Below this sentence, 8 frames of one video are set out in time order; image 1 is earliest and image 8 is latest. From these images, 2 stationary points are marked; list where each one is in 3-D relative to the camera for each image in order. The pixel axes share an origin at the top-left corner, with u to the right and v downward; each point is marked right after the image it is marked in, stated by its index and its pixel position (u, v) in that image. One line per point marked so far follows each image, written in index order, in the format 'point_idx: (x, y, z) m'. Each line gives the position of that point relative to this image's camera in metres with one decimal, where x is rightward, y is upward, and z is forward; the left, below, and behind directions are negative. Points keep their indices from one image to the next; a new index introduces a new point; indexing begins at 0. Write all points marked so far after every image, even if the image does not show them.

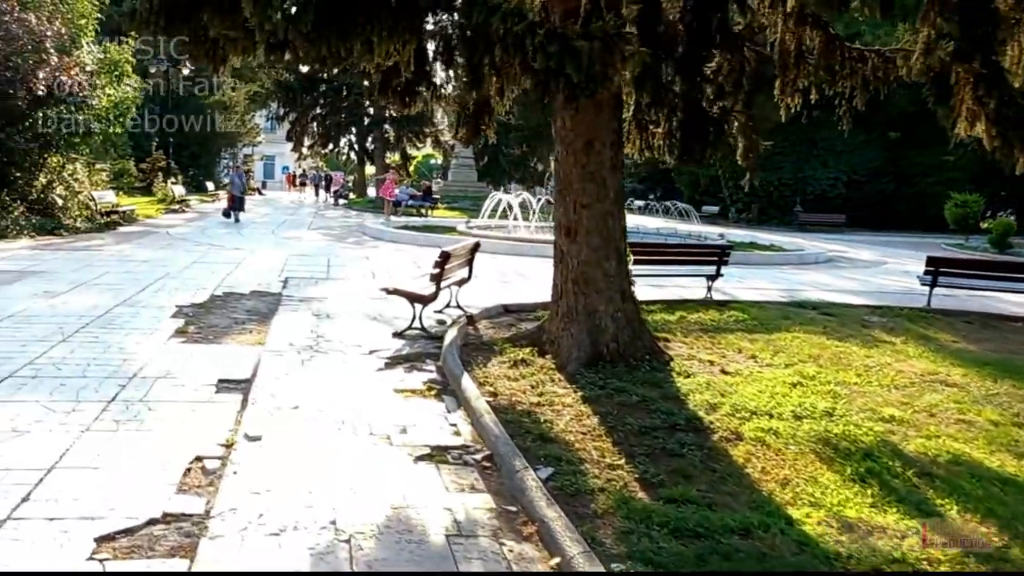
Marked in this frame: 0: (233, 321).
0: (-2.9, -0.4, +8.9) m
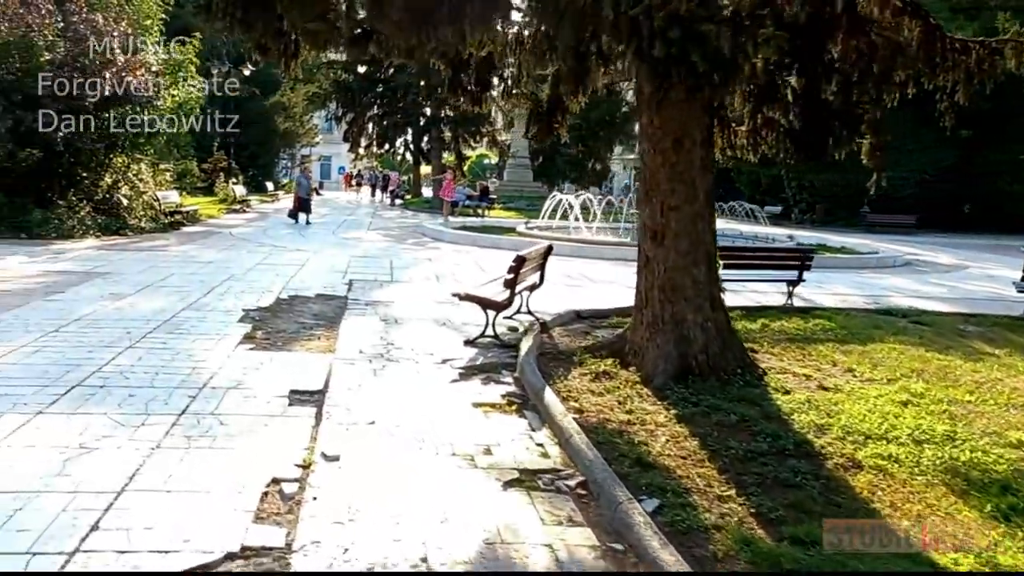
0: (-2.1, -0.4, +8.7) m
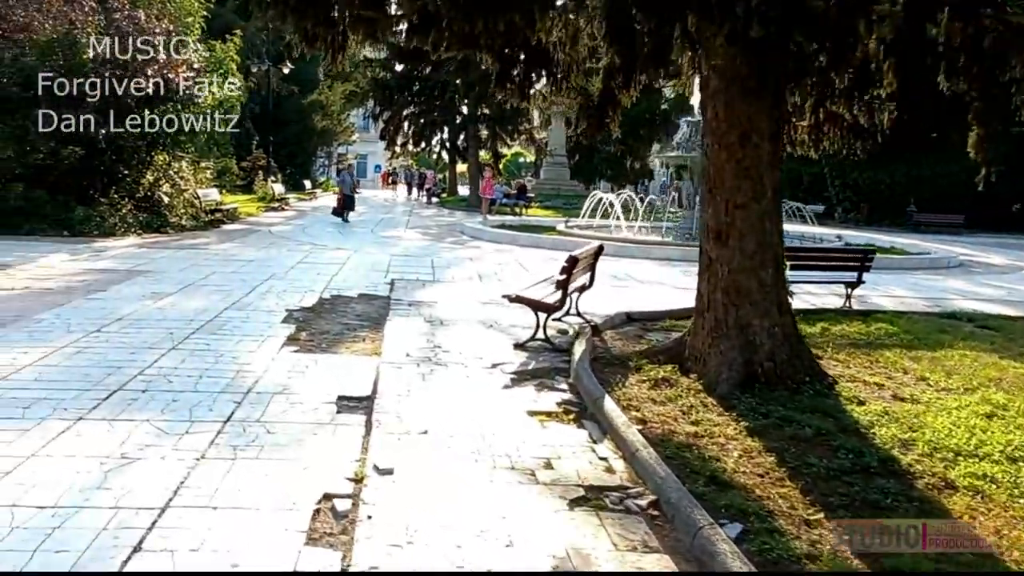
0: (-1.6, -0.4, +8.4) m
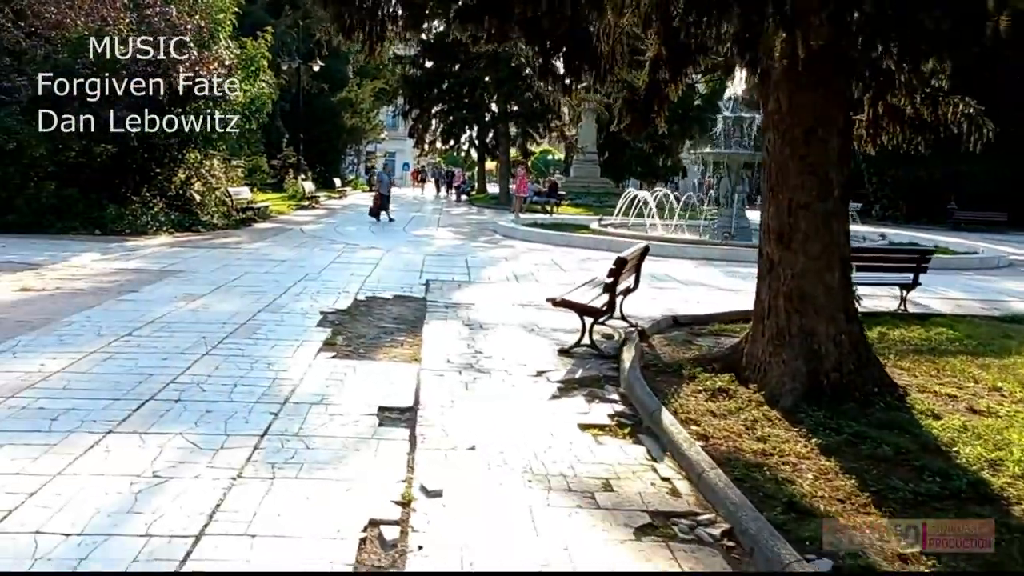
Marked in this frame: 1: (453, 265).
0: (-1.2, -0.4, +8.1) m
1: (-1.0, +0.4, +13.9) m
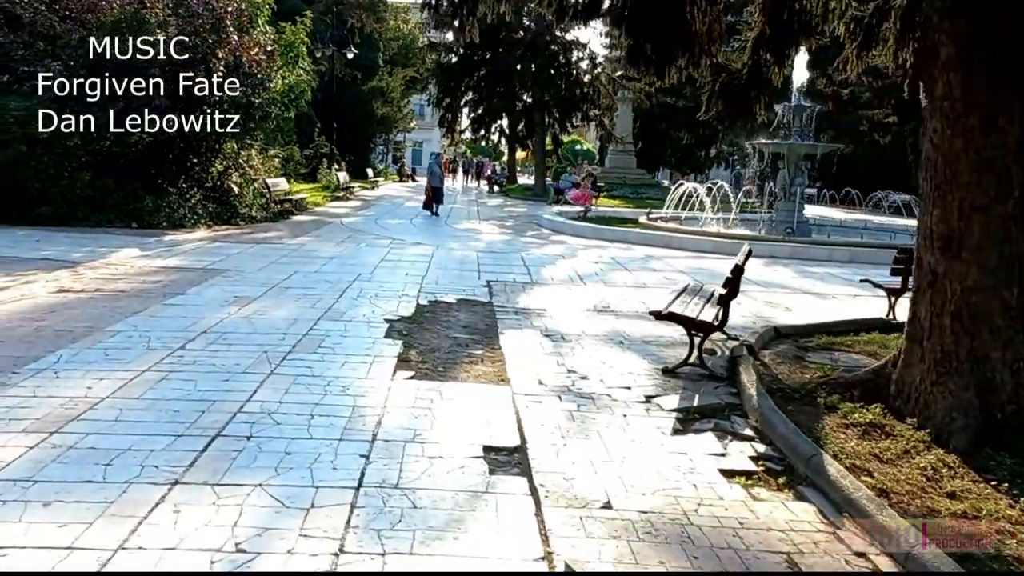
0: (-0.5, -0.5, +7.3) m
1: (-0.1, +0.4, +13.1) m
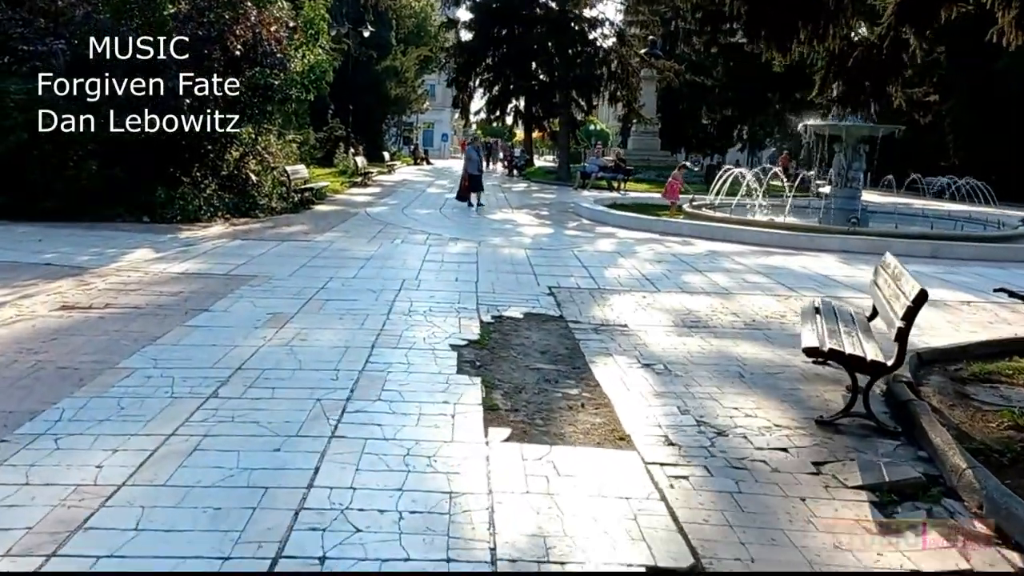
0: (+0.2, -0.6, +6.0) m
1: (+0.7, +0.4, +11.8) m
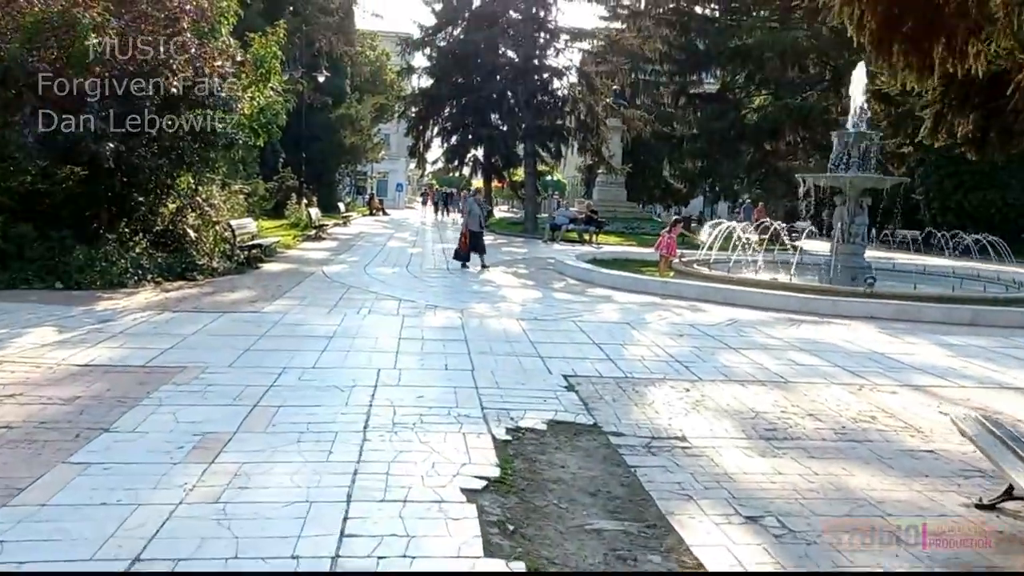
0: (+0.5, -1.2, +3.9) m
1: (+0.6, -0.5, +9.8) m
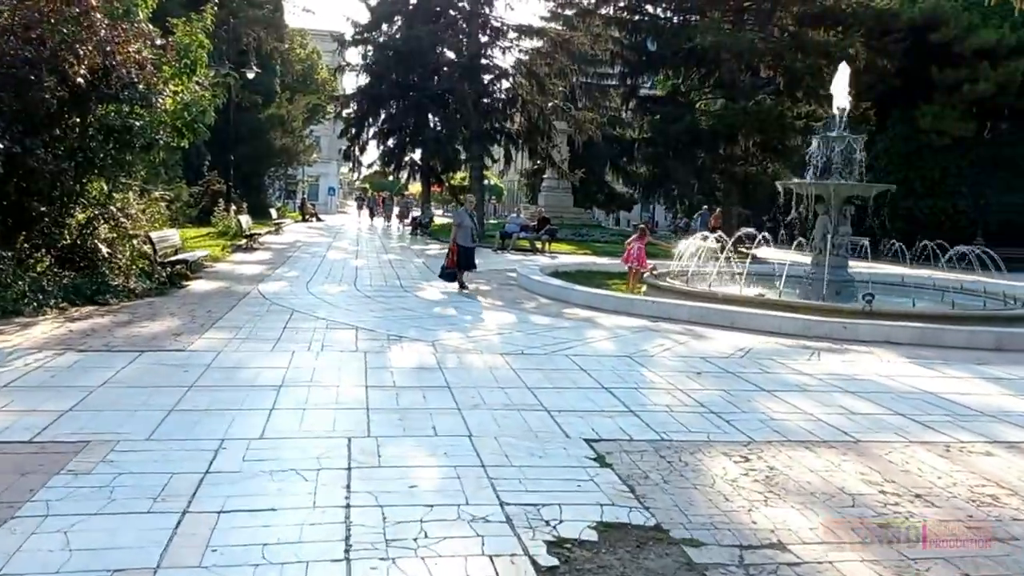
0: (+0.8, -1.5, +2.3) m
1: (+0.5, -0.8, +8.1) m
